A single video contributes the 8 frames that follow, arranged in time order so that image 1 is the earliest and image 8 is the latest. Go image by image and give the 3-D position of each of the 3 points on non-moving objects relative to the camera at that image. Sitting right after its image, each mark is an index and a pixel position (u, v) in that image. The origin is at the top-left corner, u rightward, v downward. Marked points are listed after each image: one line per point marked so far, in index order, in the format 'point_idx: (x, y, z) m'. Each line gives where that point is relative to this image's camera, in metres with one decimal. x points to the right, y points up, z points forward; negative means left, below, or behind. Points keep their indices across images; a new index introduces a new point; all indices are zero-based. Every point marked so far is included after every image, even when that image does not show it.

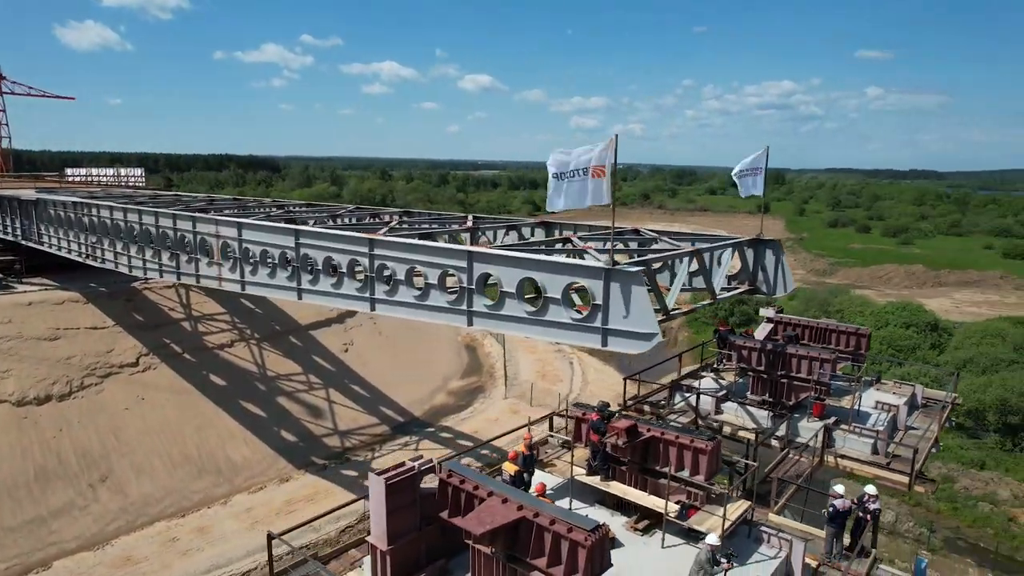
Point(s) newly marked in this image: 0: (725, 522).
0: (+2.5, -2.7, +7.7) m
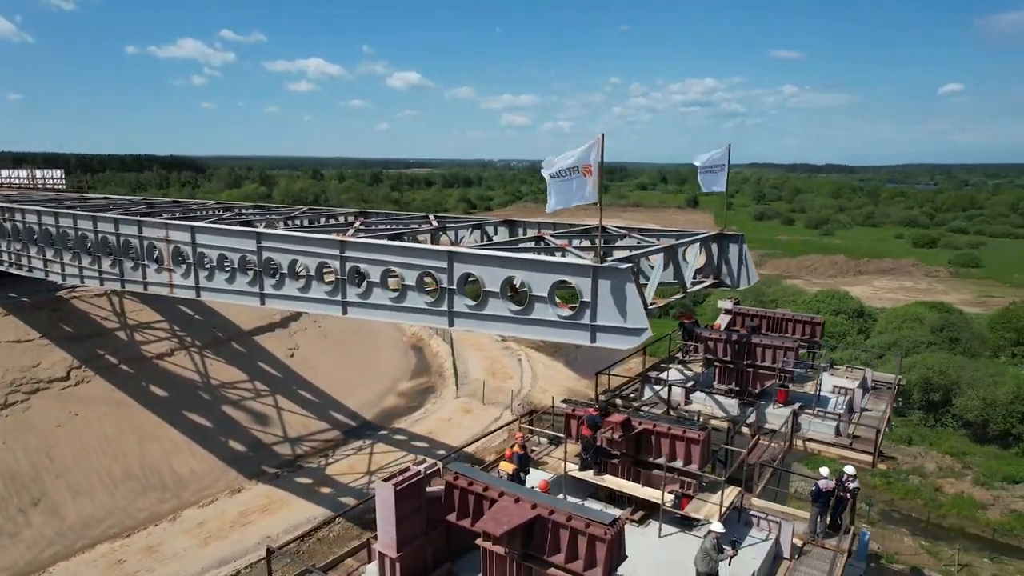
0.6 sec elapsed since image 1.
0: (+2.5, -2.6, +8.0) m
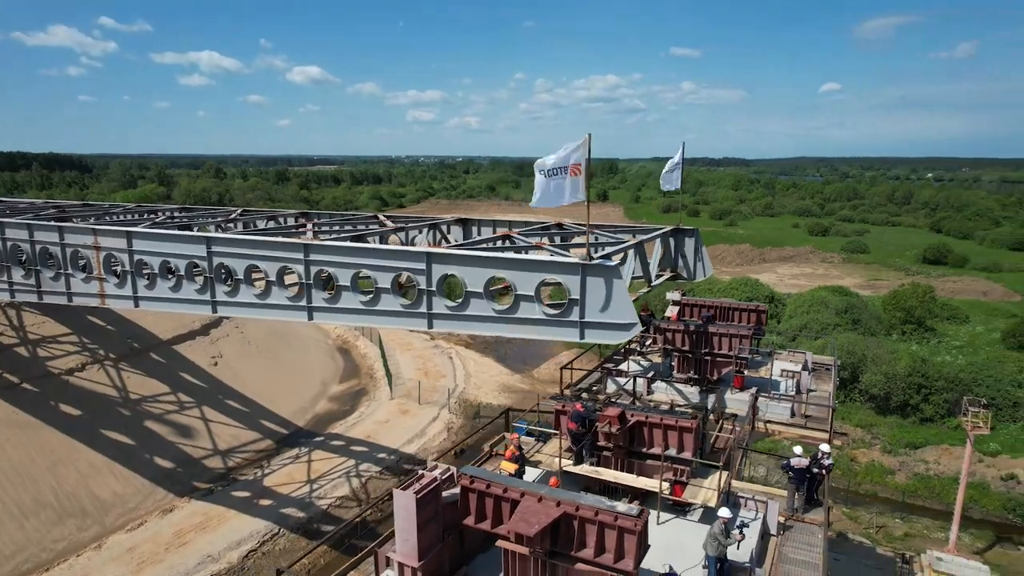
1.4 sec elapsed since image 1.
0: (+2.5, -2.6, +8.4) m
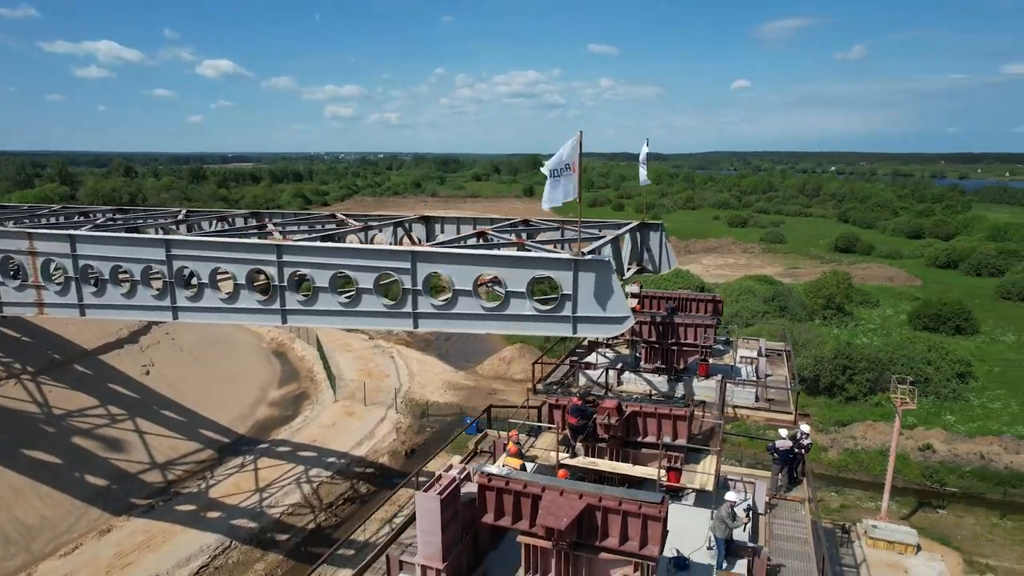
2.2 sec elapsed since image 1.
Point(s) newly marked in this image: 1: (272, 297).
0: (+2.5, -2.4, +8.8) m
1: (-3.9, -0.1, +11.0) m
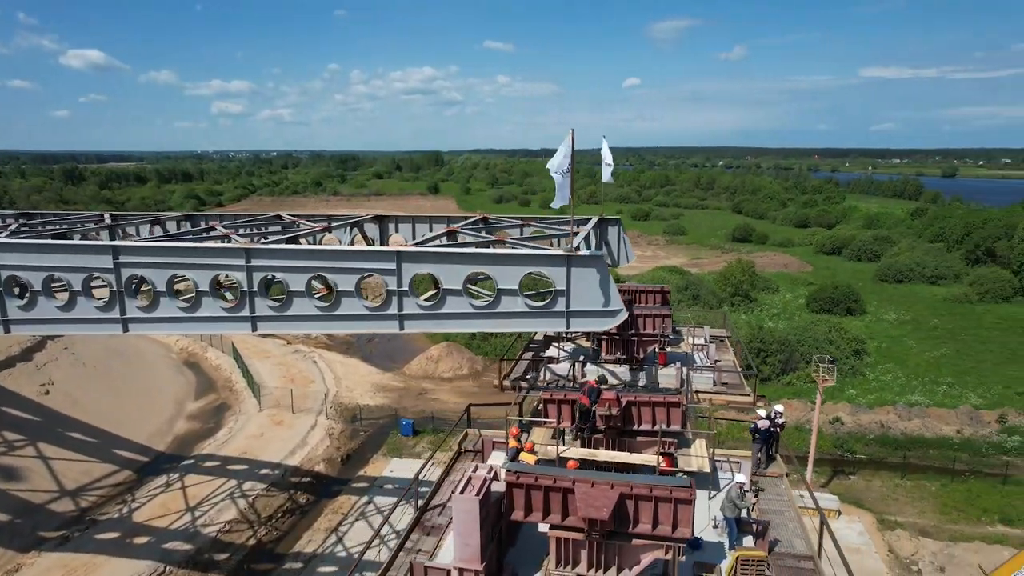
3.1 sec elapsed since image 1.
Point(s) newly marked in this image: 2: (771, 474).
0: (+2.6, -2.3, +9.2) m
1: (-4.2, -0.2, +10.4) m
2: (+4.1, -2.8, +10.4) m
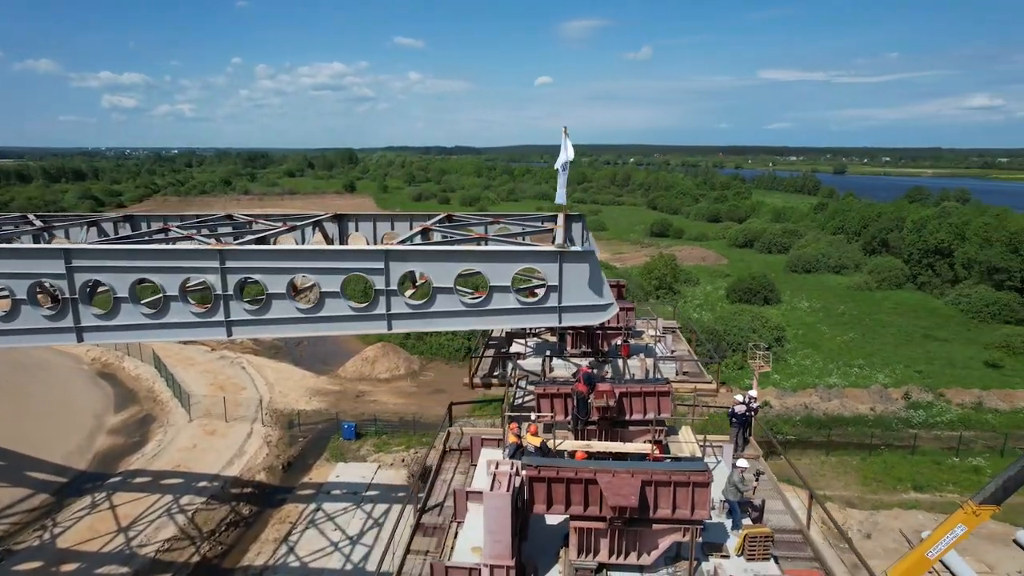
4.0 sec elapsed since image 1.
0: (+2.5, -2.2, +9.6) m
1: (-4.4, -0.3, +9.9) m
2: (+3.9, -2.7, +10.9) m
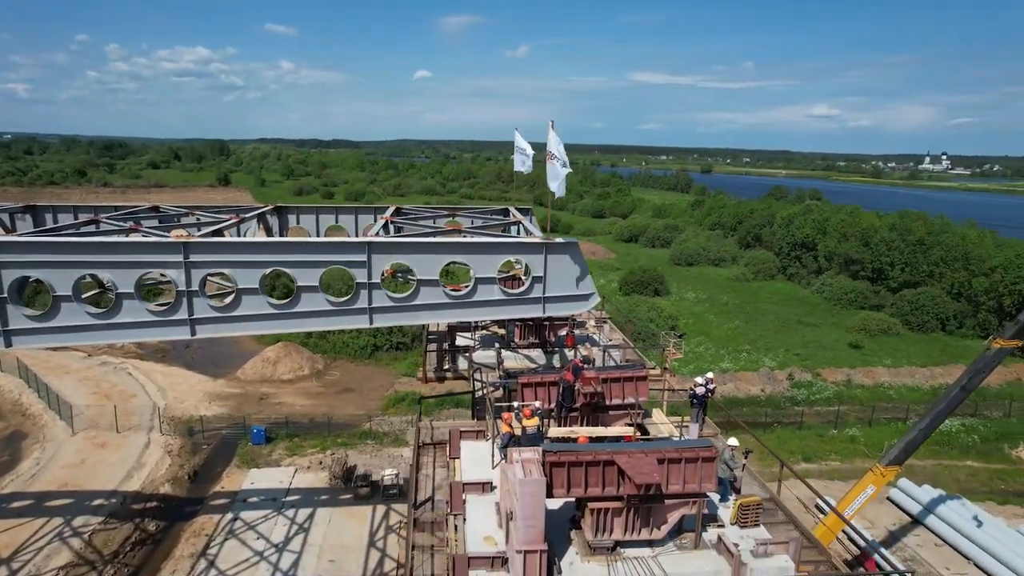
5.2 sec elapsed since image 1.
0: (+2.3, -2.1, +10.1) m
1: (-4.6, -0.2, +9.2) m
2: (+3.4, -2.5, +11.7) m
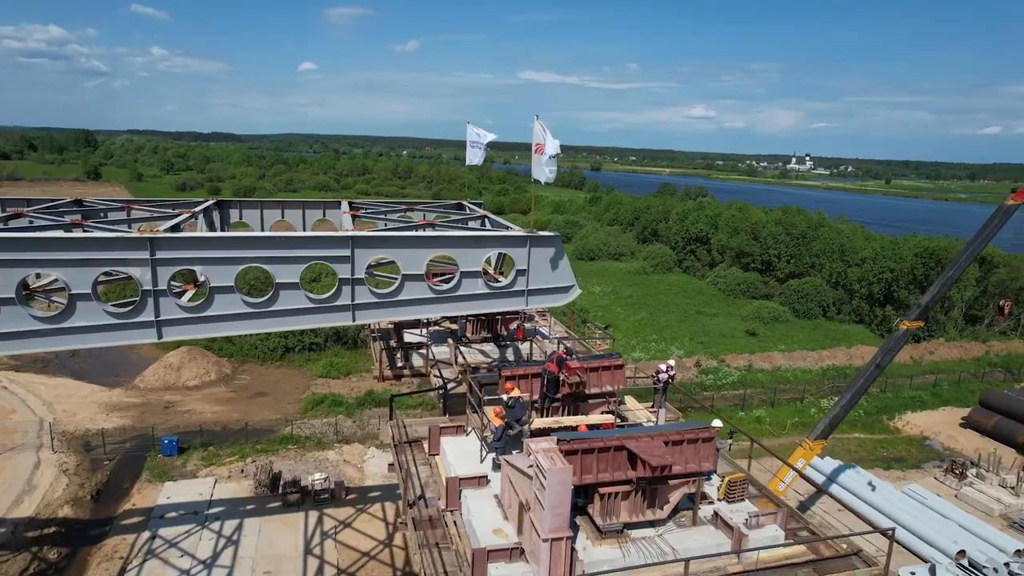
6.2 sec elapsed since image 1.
0: (+2.0, -1.9, +10.5) m
1: (-4.7, -0.2, +8.5) m
2: (+2.8, -2.3, +12.2) m
